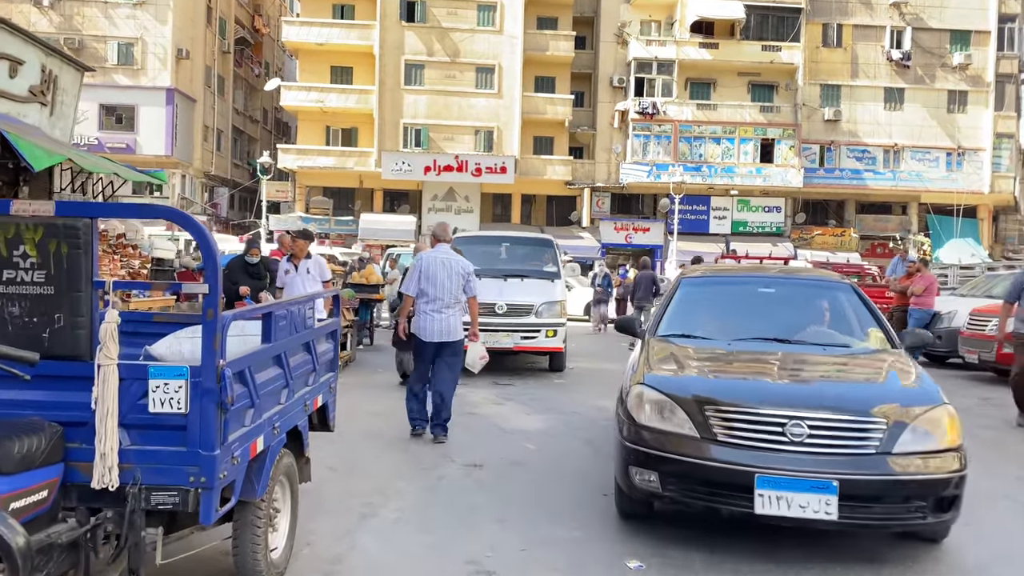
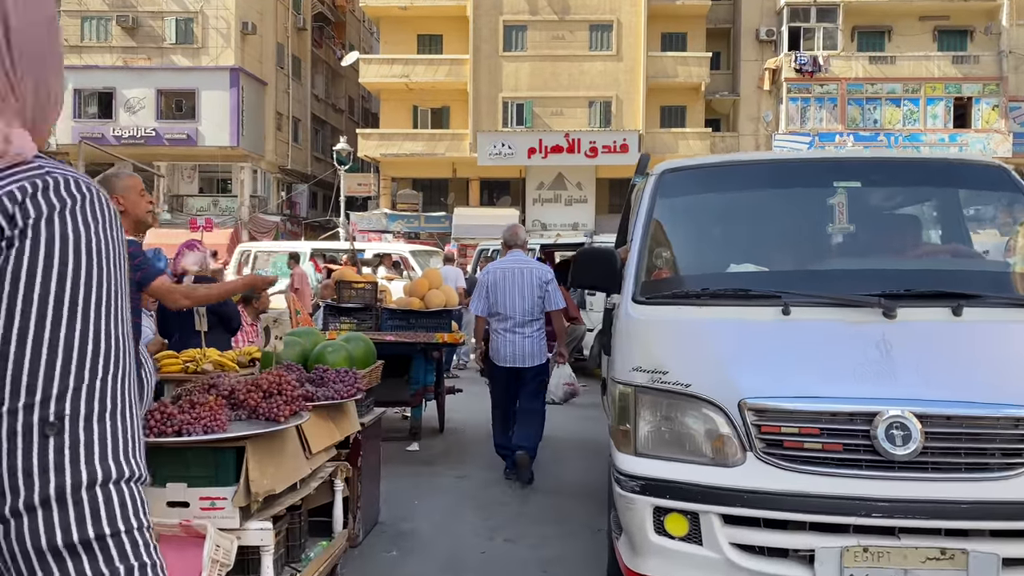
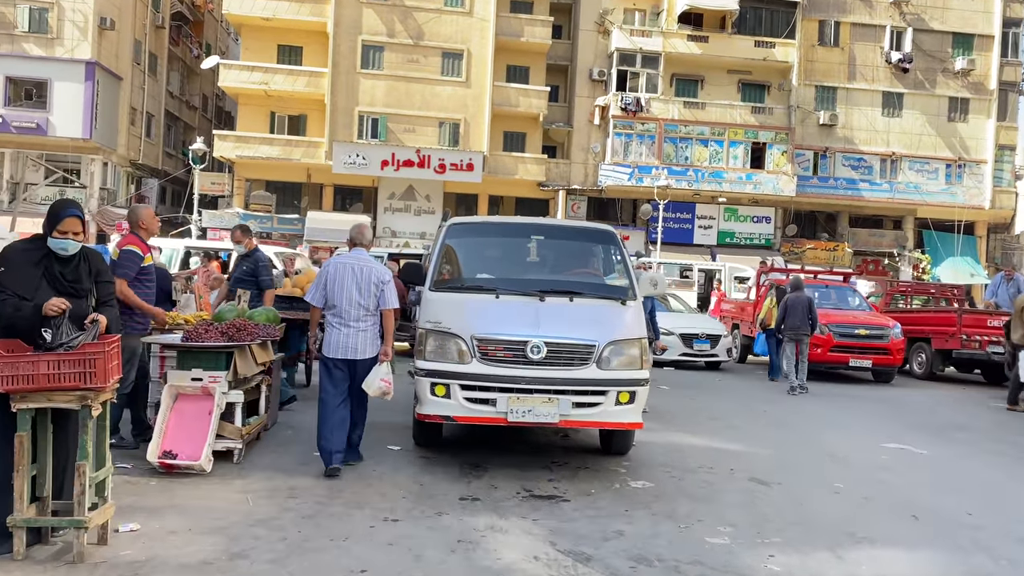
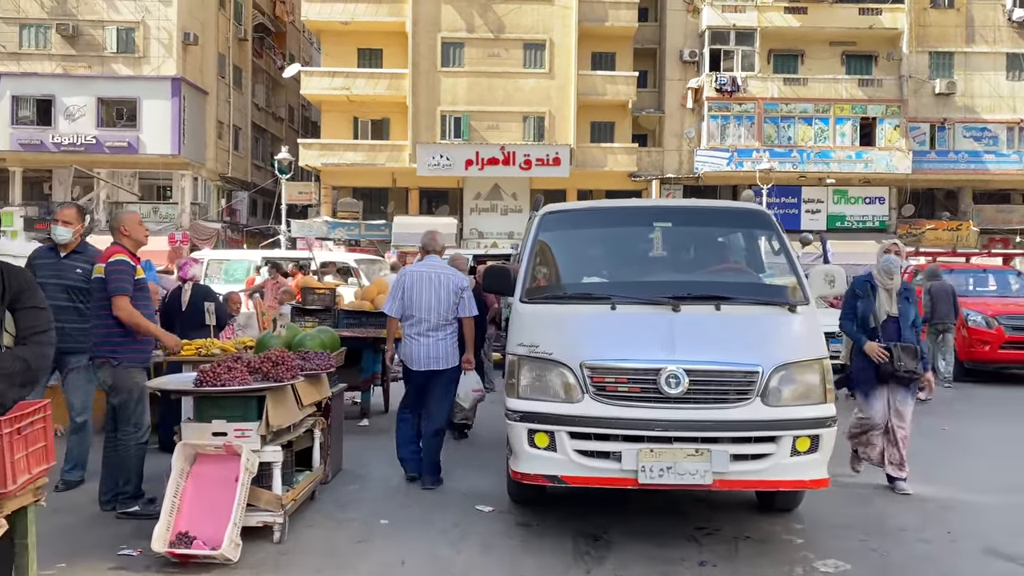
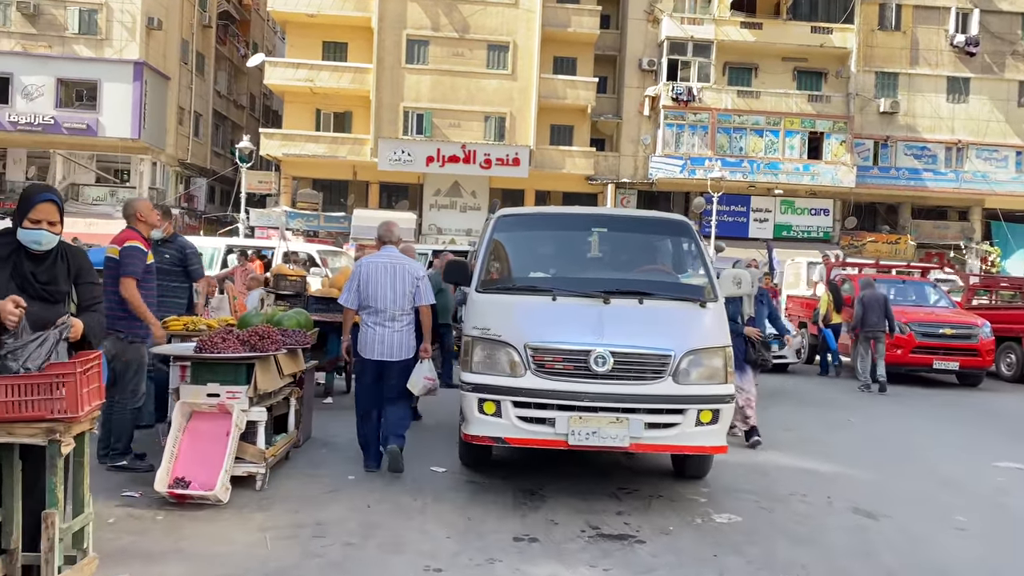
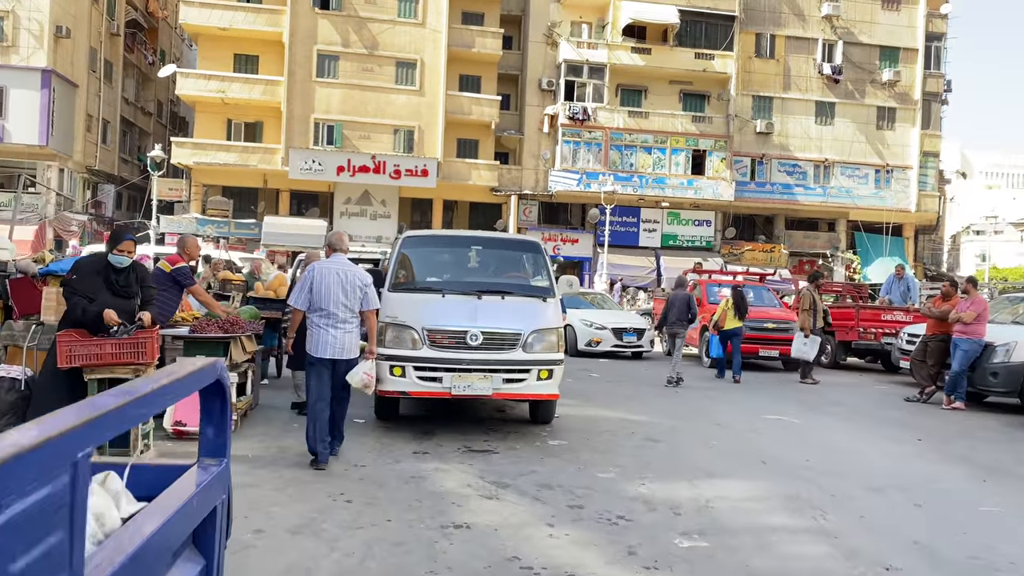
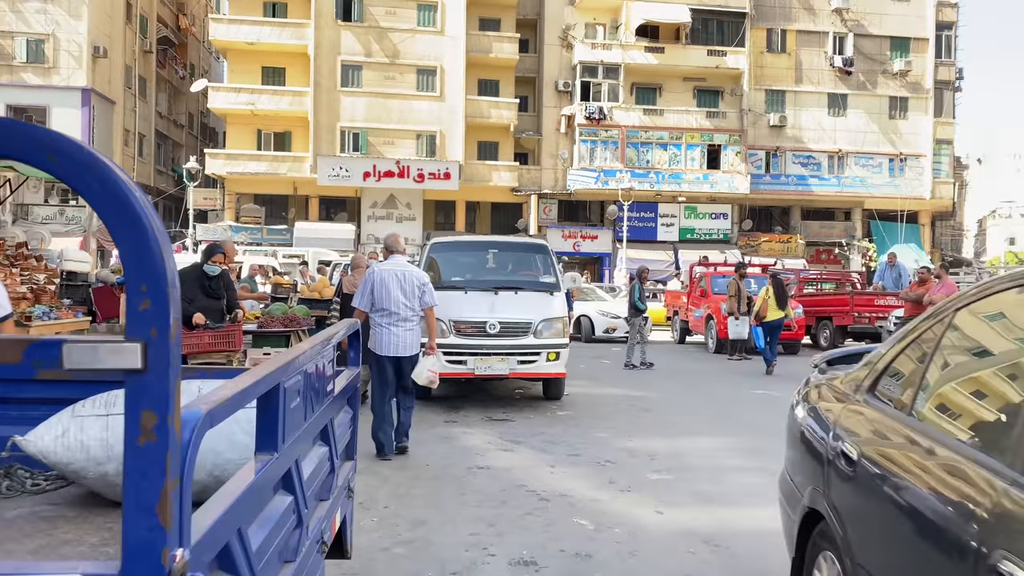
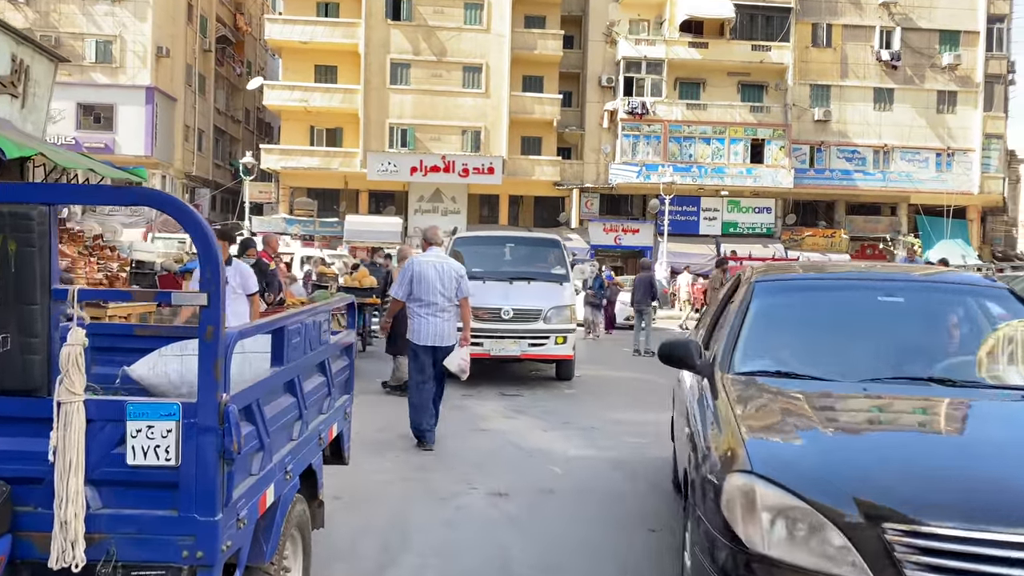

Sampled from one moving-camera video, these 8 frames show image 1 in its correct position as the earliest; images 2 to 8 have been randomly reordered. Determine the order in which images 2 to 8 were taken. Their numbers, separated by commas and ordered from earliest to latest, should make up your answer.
8, 7, 6, 3, 5, 4, 2
